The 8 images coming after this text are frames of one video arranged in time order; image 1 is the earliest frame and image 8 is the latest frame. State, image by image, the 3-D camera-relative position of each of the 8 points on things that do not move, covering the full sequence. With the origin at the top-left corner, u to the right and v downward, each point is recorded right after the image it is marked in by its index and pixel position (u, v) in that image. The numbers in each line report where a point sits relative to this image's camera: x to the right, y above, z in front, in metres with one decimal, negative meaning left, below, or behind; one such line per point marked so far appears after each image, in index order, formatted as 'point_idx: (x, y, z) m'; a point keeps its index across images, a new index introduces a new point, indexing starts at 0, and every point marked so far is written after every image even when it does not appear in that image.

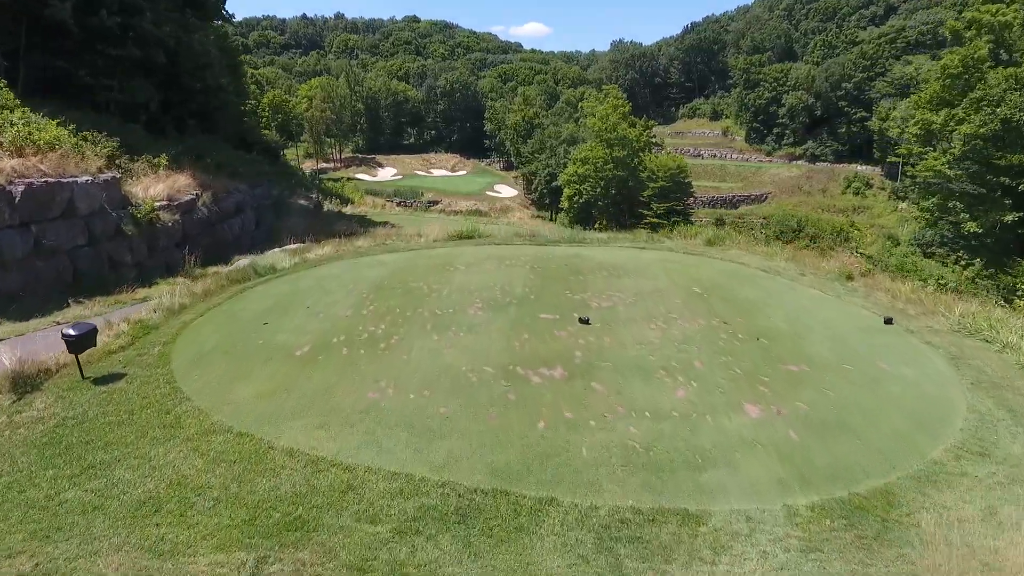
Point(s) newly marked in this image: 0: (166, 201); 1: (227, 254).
0: (-7.8, +2.0, +14.2) m
1: (-7.6, +0.9, +16.6) m
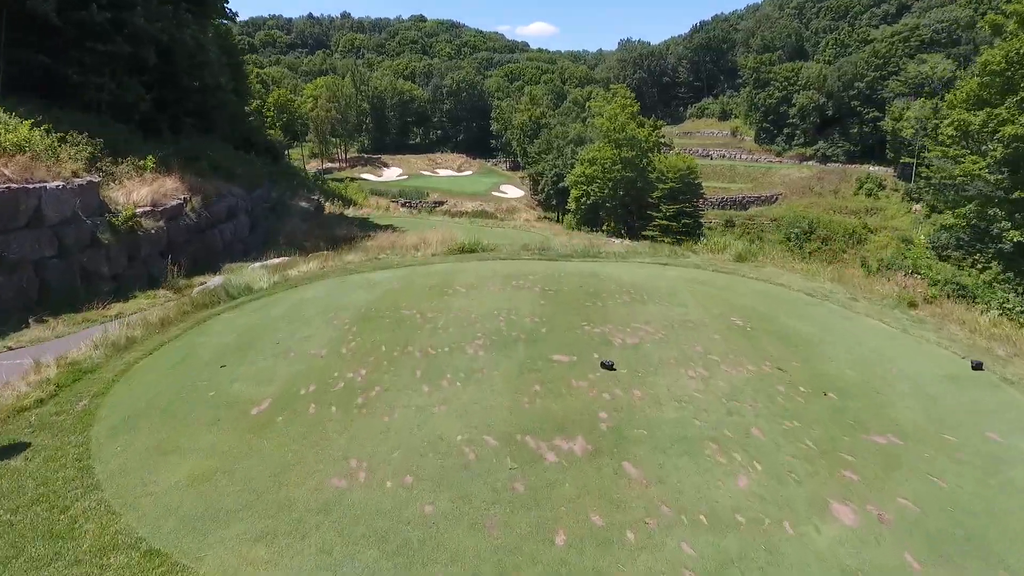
0: (-7.6, +1.7, +13.3) m
1: (-7.4, +0.6, +15.7) m
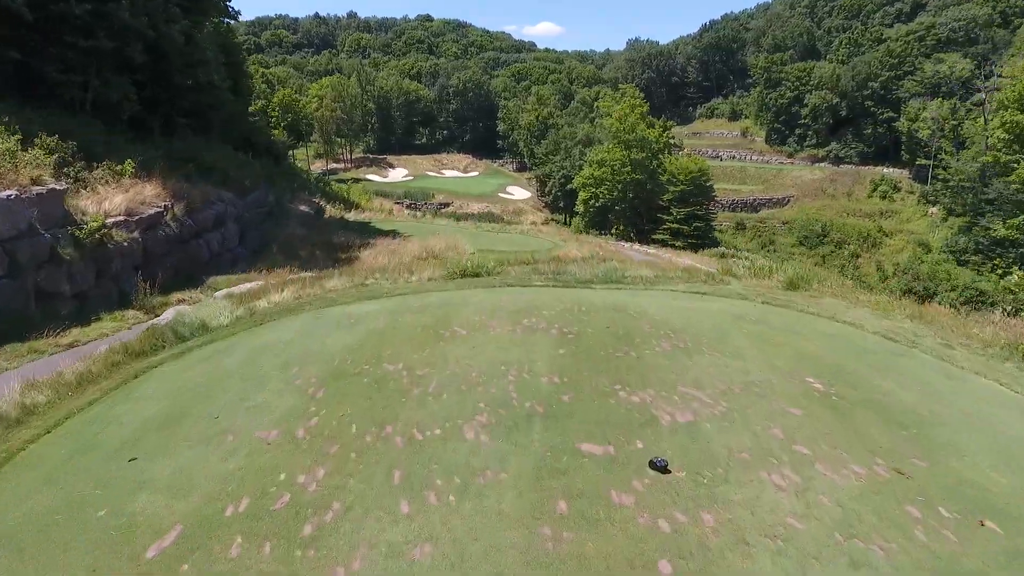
0: (-7.5, +1.4, +12.1) m
1: (-7.2, +0.3, +14.6) m
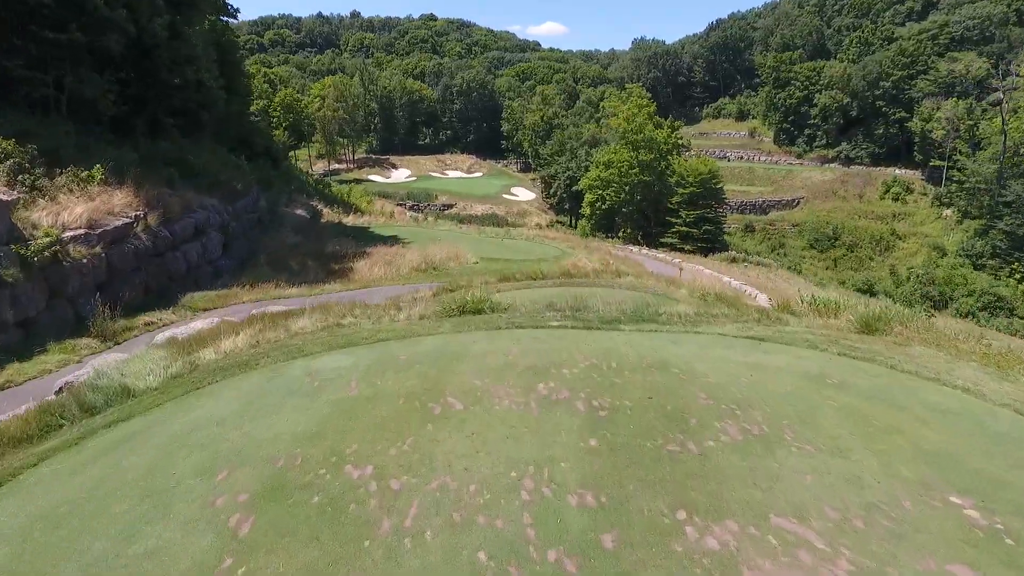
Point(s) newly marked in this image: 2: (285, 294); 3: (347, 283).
0: (-7.4, +1.0, +10.9) m
1: (-7.1, -0.1, +13.3) m
2: (-5.2, -0.1, +14.2) m
3: (-4.3, +0.1, +16.1) m
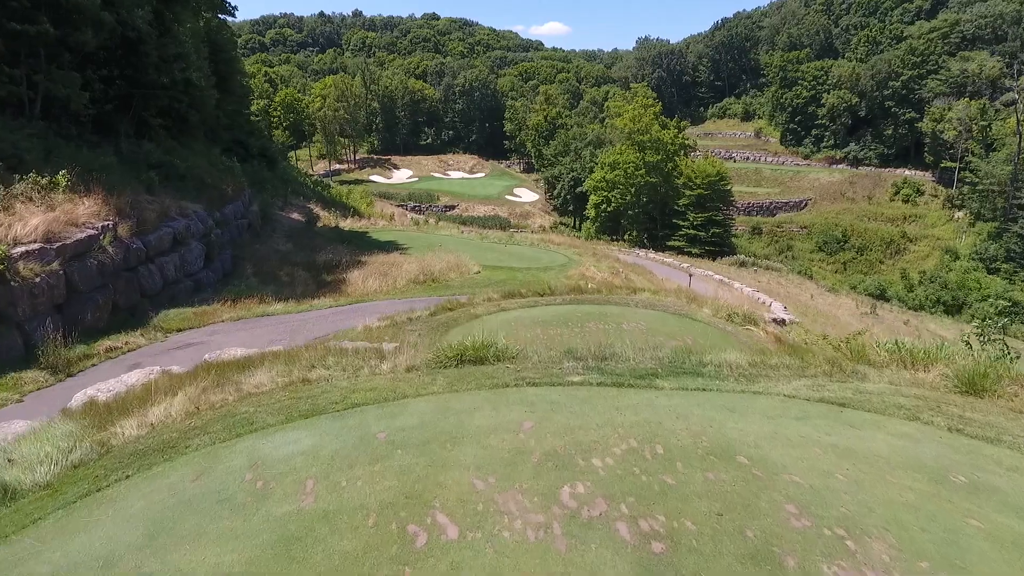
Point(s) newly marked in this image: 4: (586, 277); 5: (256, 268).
0: (-7.3, +0.7, +9.7) m
1: (-7.0, -0.4, +12.1) m
2: (-5.1, -0.5, +13.1) m
3: (-4.2, -0.2, +15.0) m
4: (+2.3, +0.3, +19.5) m
5: (-6.8, +0.6, +16.8) m
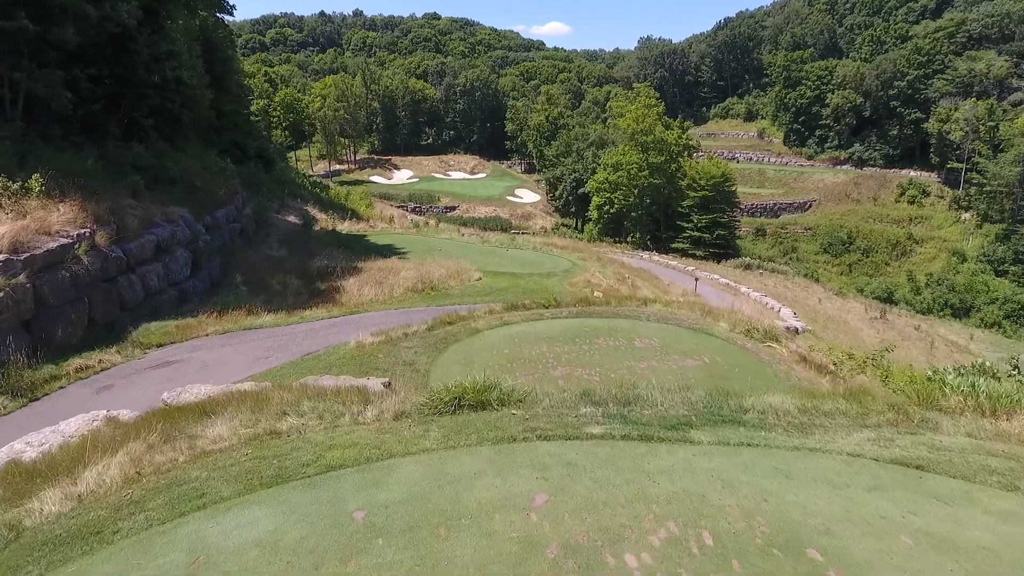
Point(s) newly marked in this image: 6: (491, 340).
0: (-7.2, +0.5, +9.0) m
1: (-6.9, -0.6, +11.4) m
2: (-5.0, -0.7, +12.3) m
3: (-4.1, -0.4, +14.2) m
4: (+2.3, +0.1, +18.7) m
5: (-6.8, +0.4, +16.1) m
6: (-0.3, -0.8, +10.2) m
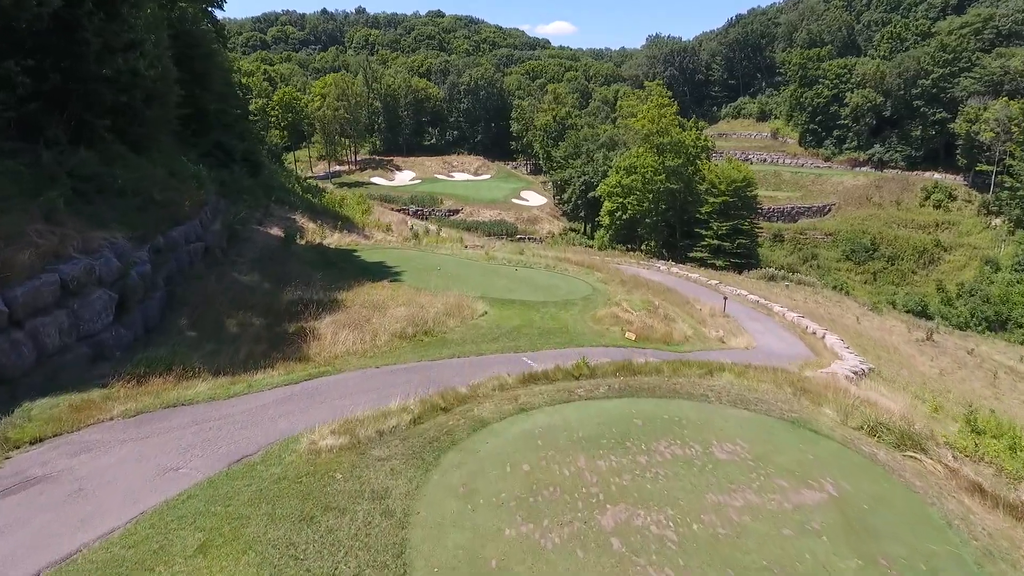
0: (-7.0, -0.4, +5.9) m
1: (-6.7, -1.5, +8.3) m
2: (-4.7, -1.6, +9.2) m
3: (-3.8, -1.3, +11.1) m
4: (+2.6, -0.8, +15.6) m
5: (-6.5, -0.5, +13.0) m
6: (-0.1, -1.7, +7.1) m
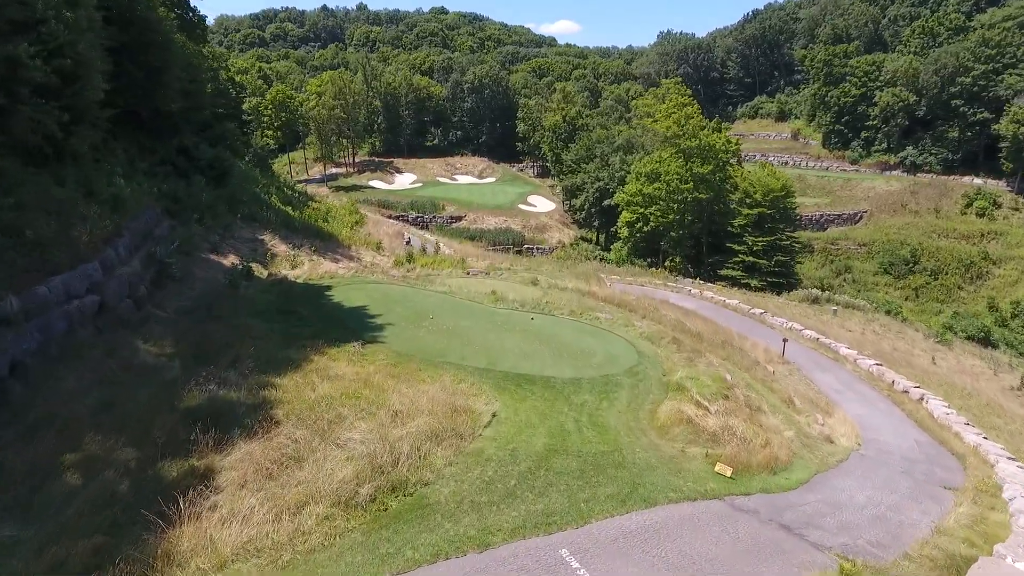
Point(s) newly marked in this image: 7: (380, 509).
0: (-6.7, -1.8, +0.7) m
1: (-6.4, -3.0, +3.1) m
2: (-4.4, -3.0, +4.0) m
3: (-3.5, -2.7, +5.9) m
4: (+3.0, -2.2, +10.4) m
5: (-6.2, -2.0, +7.8) m
6: (+0.2, -3.2, +1.9) m
7: (-1.5, -2.4, +7.5) m
